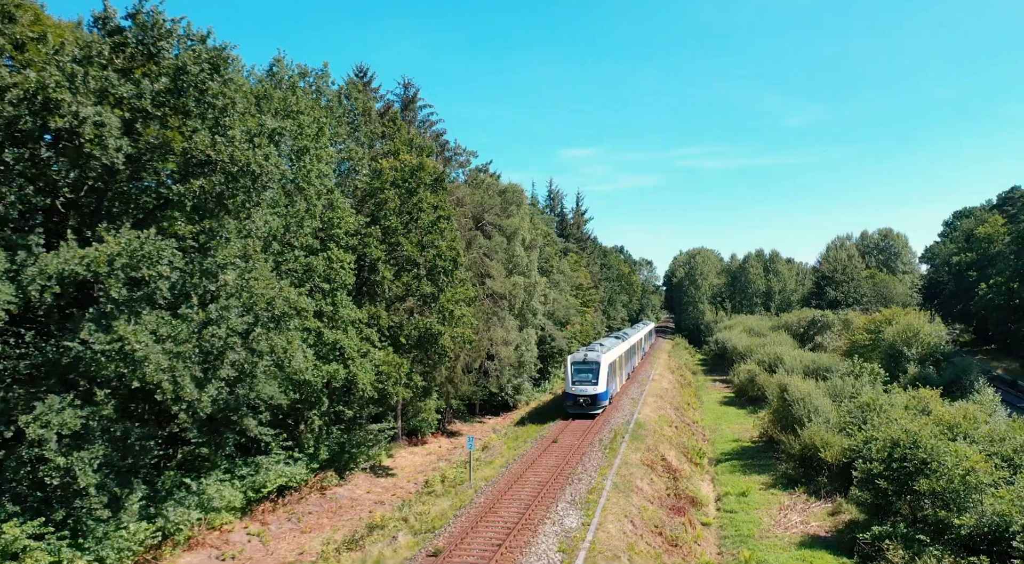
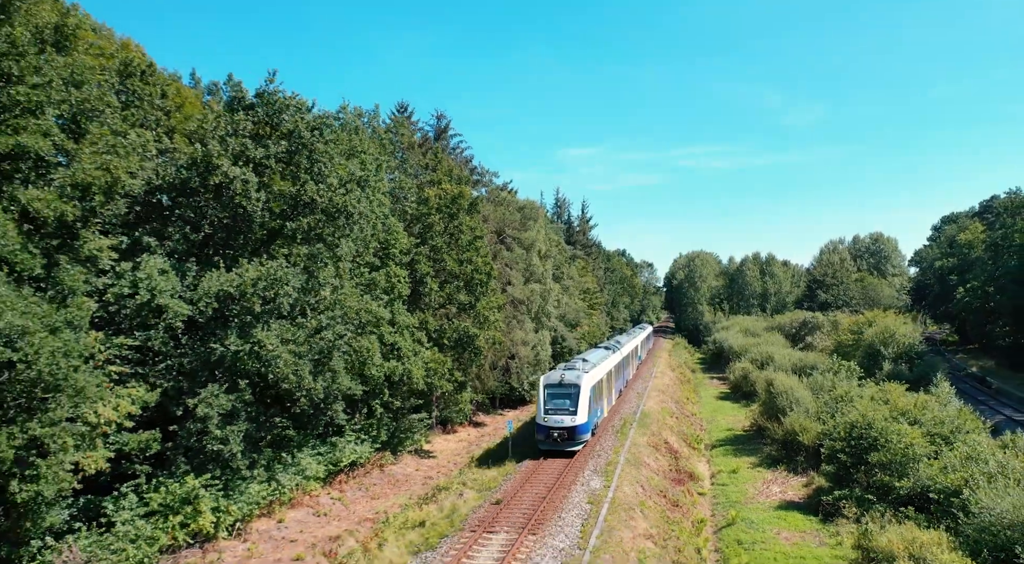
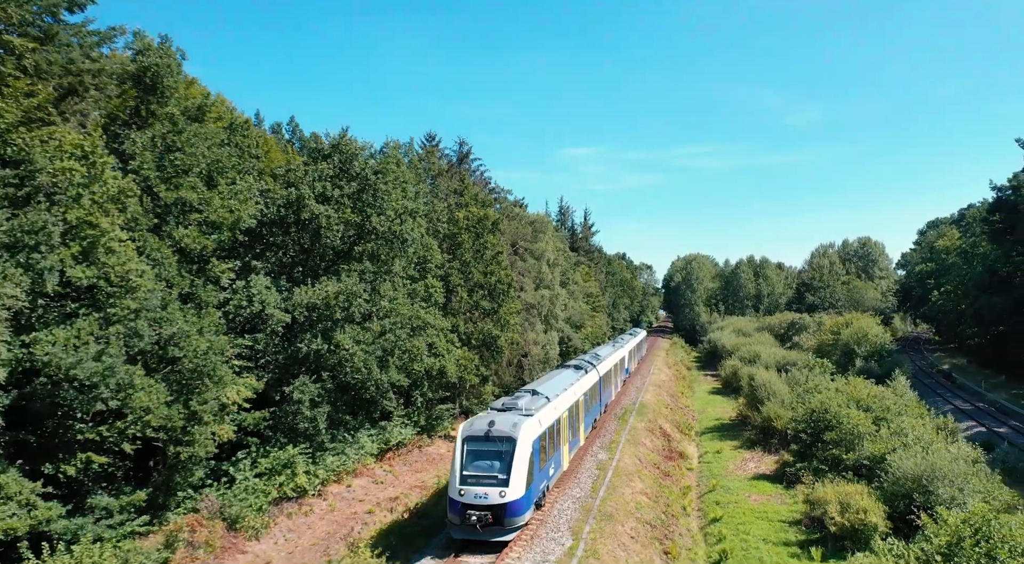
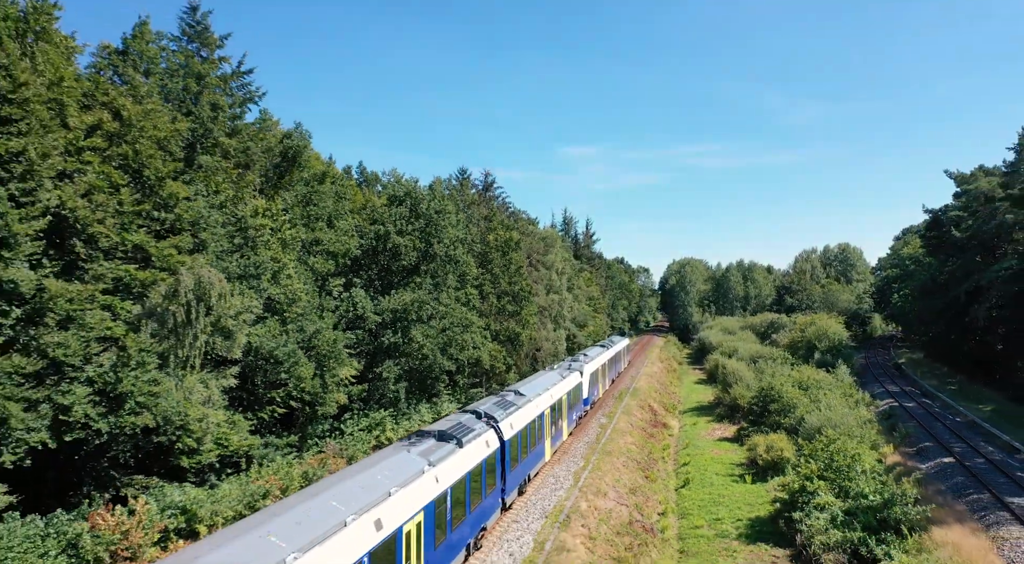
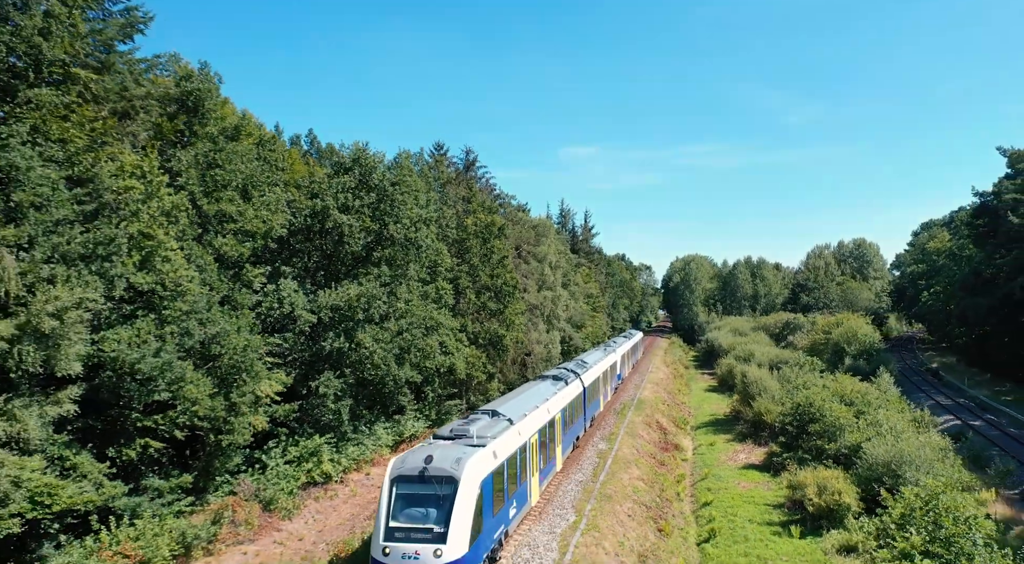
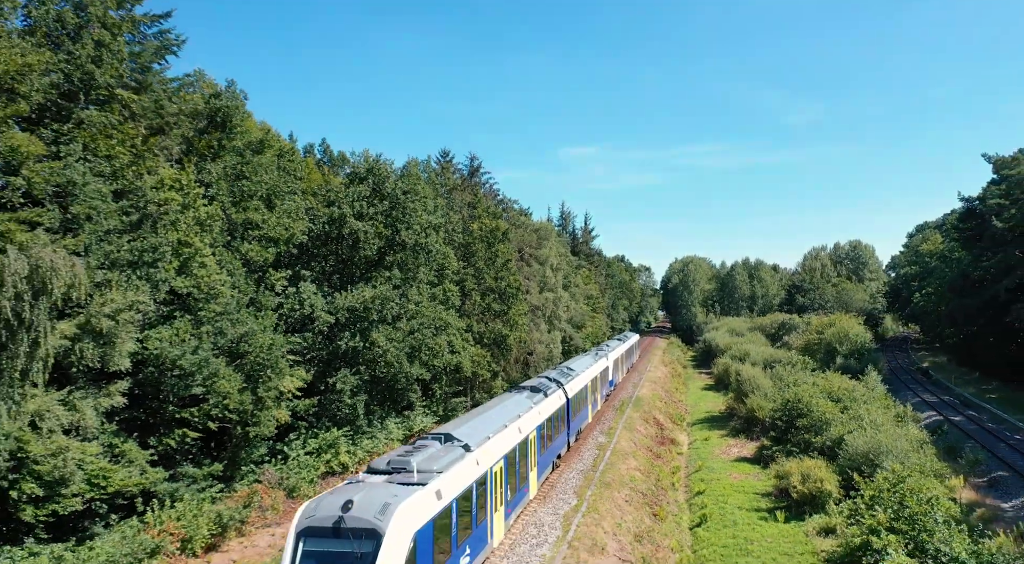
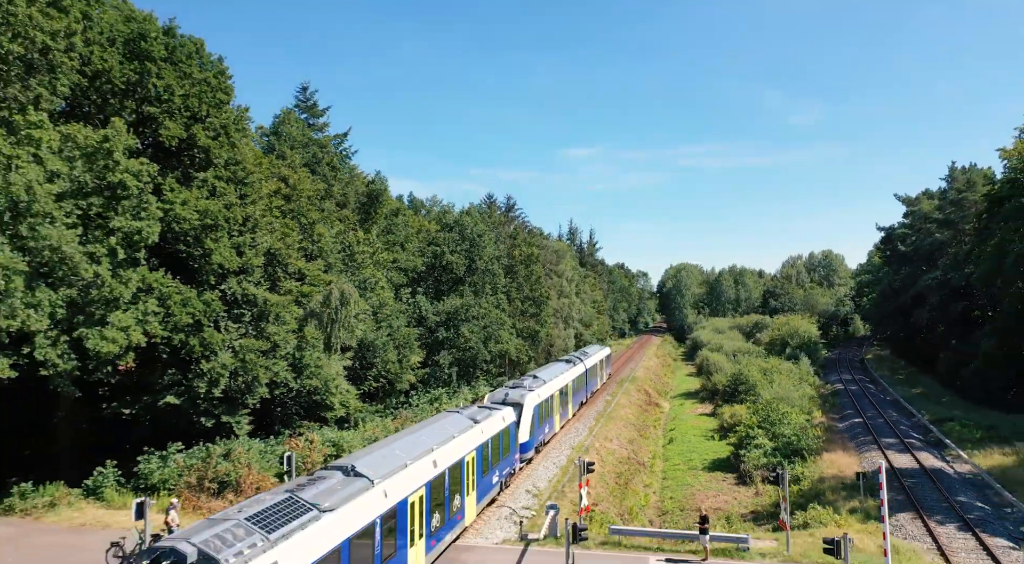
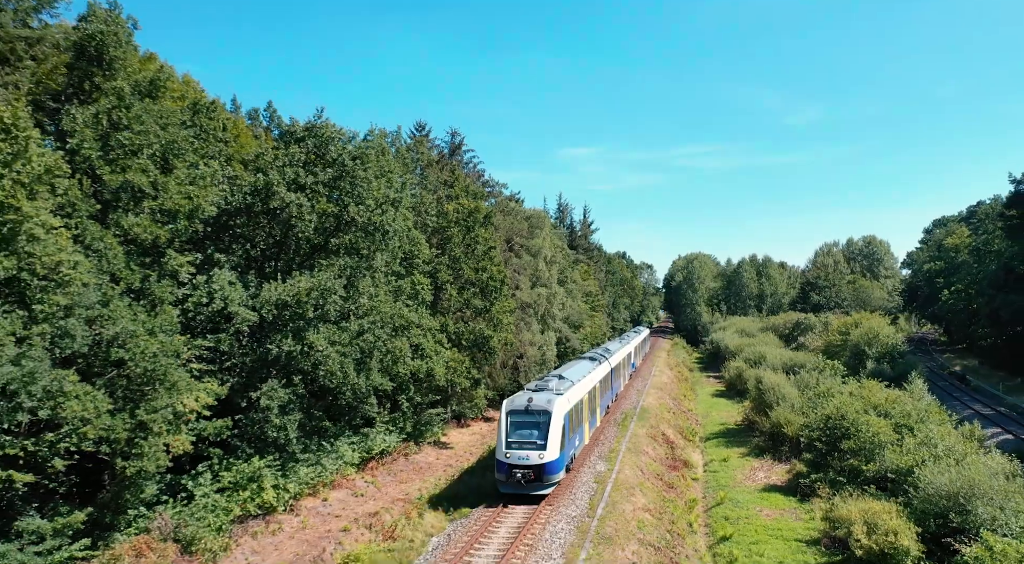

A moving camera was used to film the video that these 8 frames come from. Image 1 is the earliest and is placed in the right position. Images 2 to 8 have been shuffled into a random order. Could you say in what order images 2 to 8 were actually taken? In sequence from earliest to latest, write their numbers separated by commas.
2, 8, 3, 5, 6, 4, 7
